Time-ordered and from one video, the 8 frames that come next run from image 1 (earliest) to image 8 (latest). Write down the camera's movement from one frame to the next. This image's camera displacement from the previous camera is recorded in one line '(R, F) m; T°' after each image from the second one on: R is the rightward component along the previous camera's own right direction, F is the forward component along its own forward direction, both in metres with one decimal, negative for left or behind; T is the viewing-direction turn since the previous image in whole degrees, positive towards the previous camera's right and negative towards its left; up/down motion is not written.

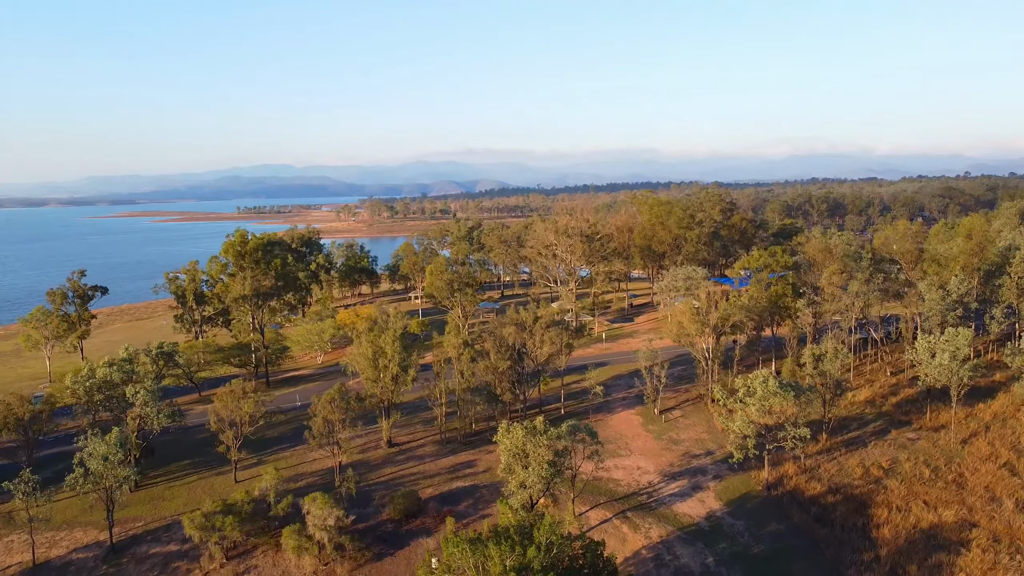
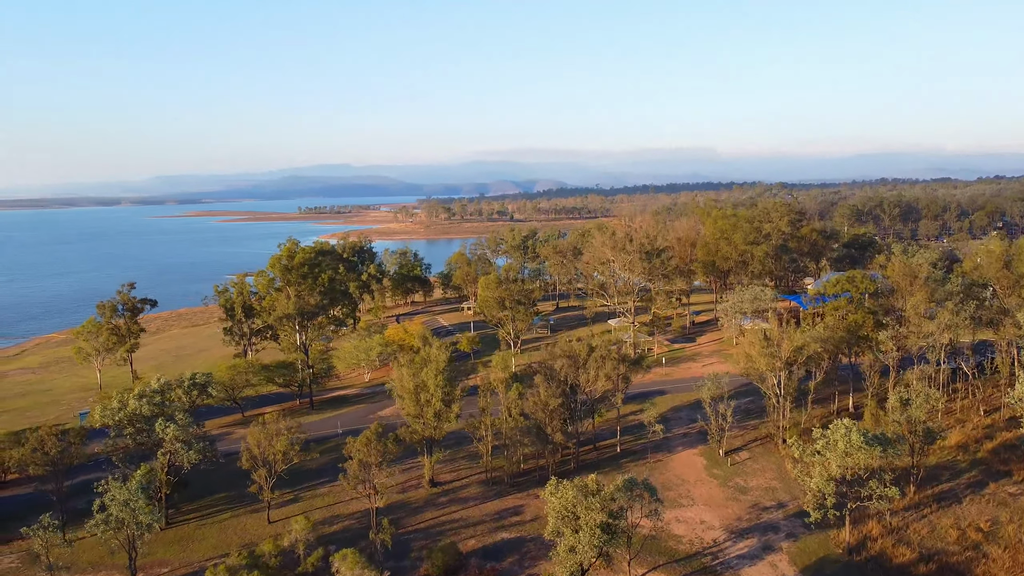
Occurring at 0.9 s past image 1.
(+0.1, +1.8) m; -4°
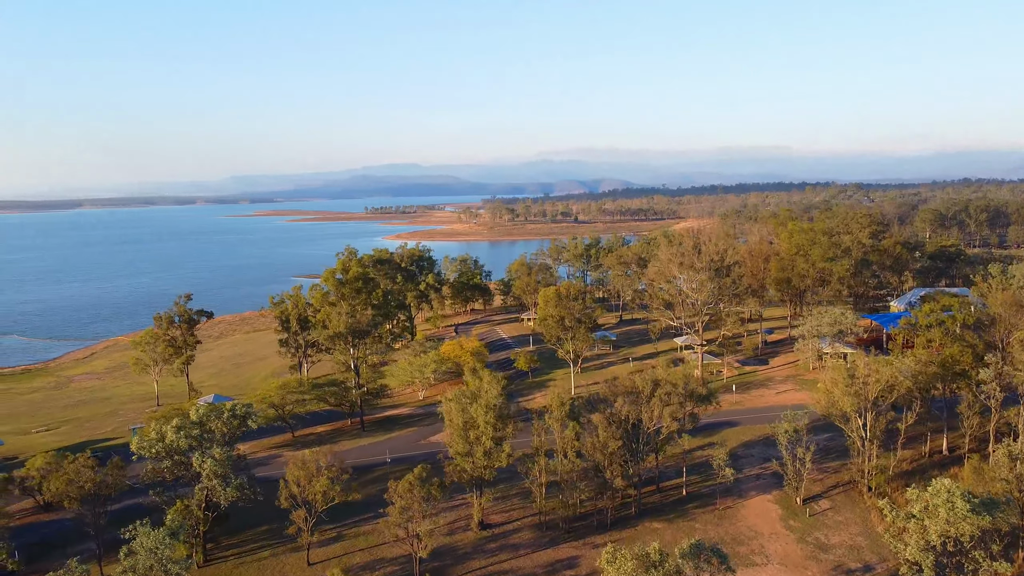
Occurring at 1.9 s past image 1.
(+0.2, +1.7) m; -4°
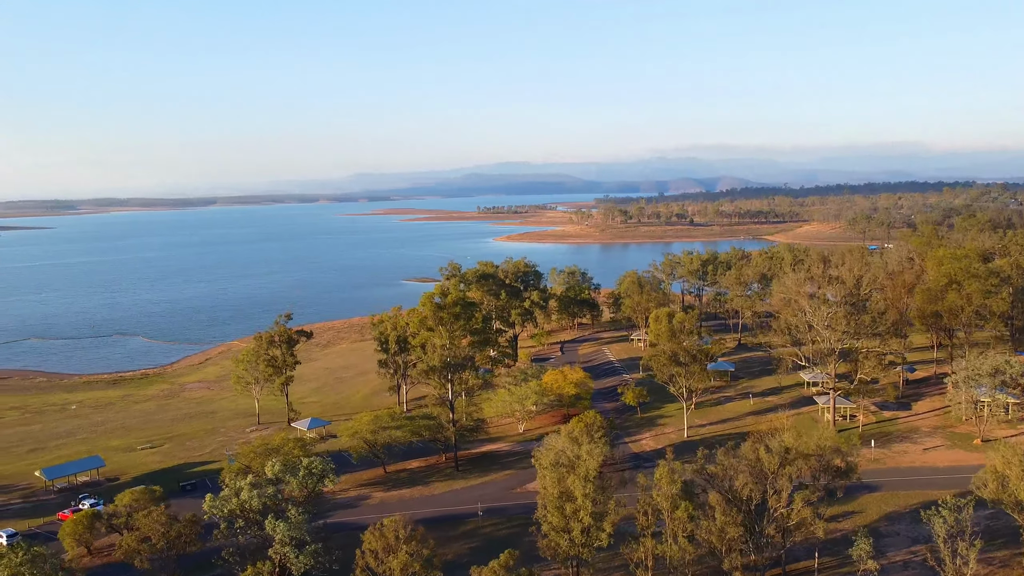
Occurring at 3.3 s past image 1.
(+0.1, +2.4) m; -8°
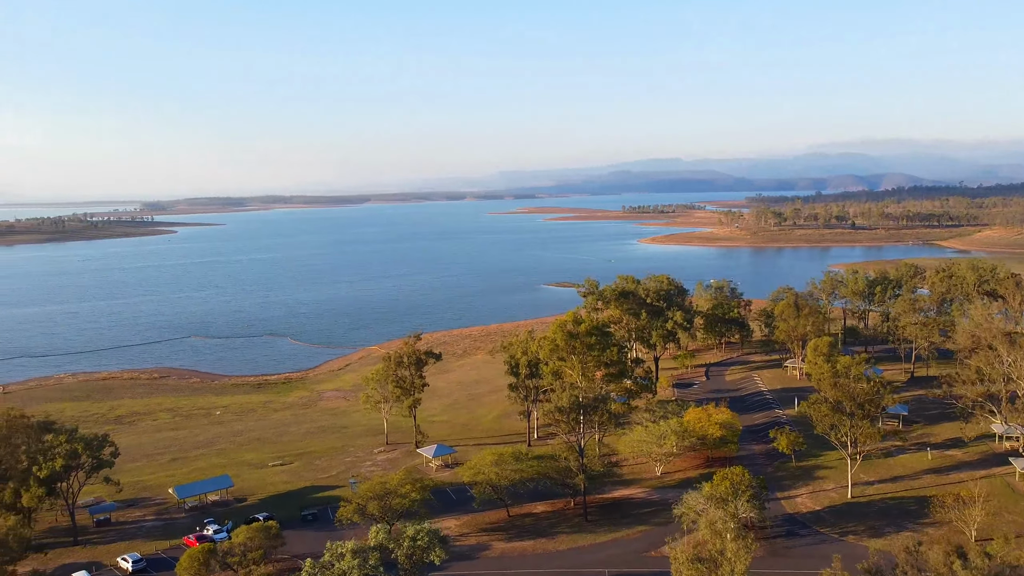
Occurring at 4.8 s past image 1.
(+0.2, +2.5) m; -10°
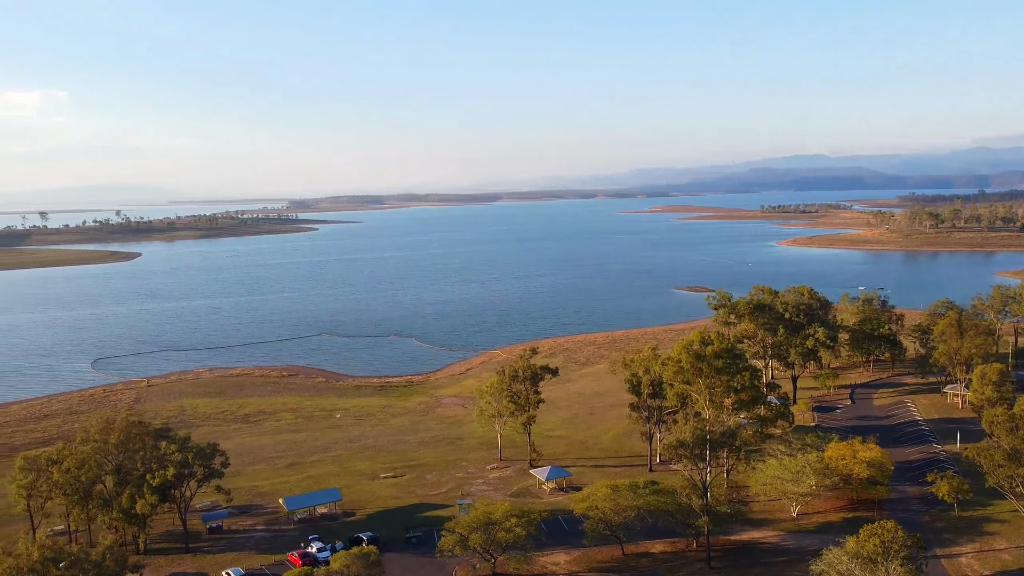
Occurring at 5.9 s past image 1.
(+0.4, +2.1) m; -9°
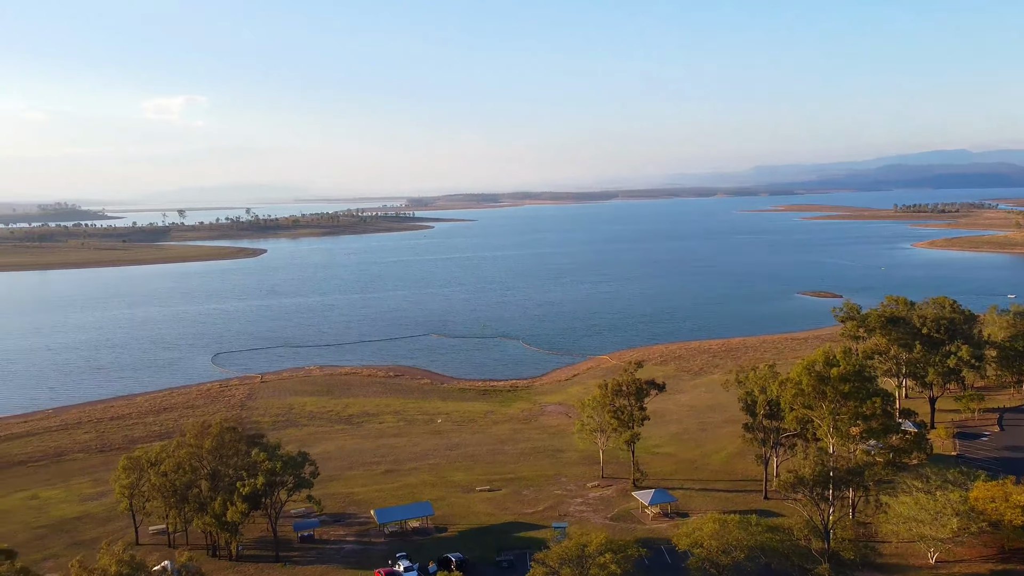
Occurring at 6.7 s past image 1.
(+0.4, +1.8) m; -8°
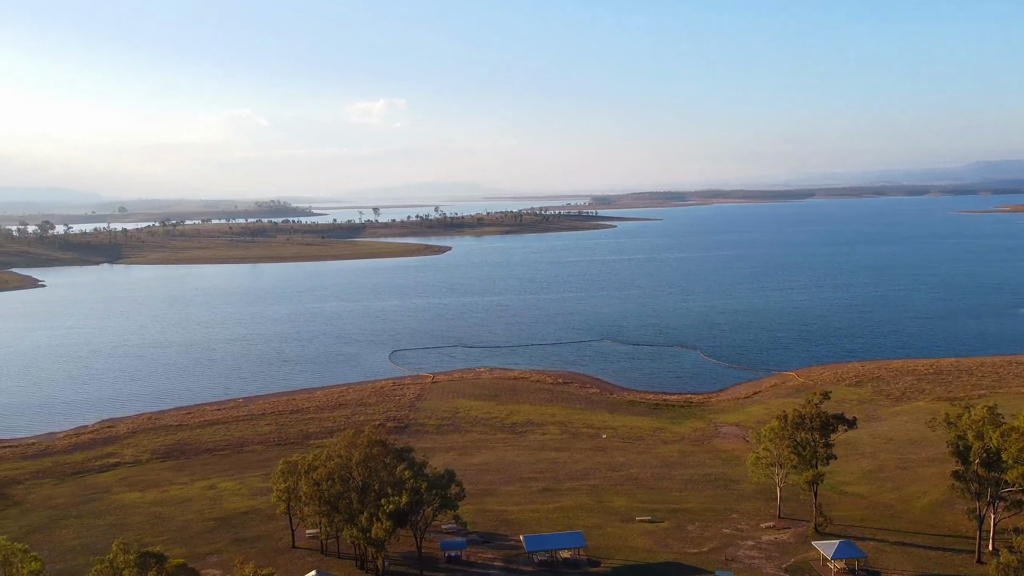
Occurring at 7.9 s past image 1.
(+0.6, +2.3) m; -13°
